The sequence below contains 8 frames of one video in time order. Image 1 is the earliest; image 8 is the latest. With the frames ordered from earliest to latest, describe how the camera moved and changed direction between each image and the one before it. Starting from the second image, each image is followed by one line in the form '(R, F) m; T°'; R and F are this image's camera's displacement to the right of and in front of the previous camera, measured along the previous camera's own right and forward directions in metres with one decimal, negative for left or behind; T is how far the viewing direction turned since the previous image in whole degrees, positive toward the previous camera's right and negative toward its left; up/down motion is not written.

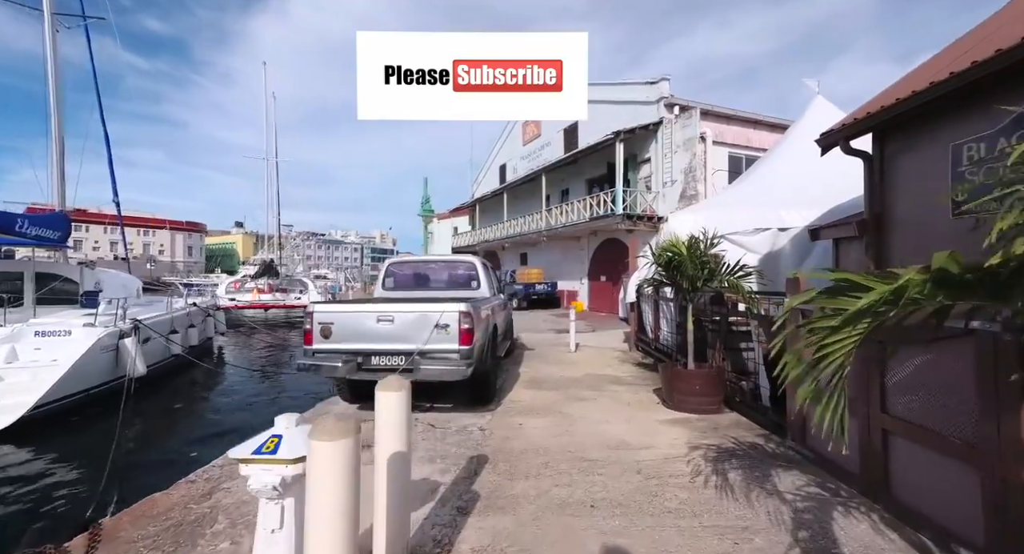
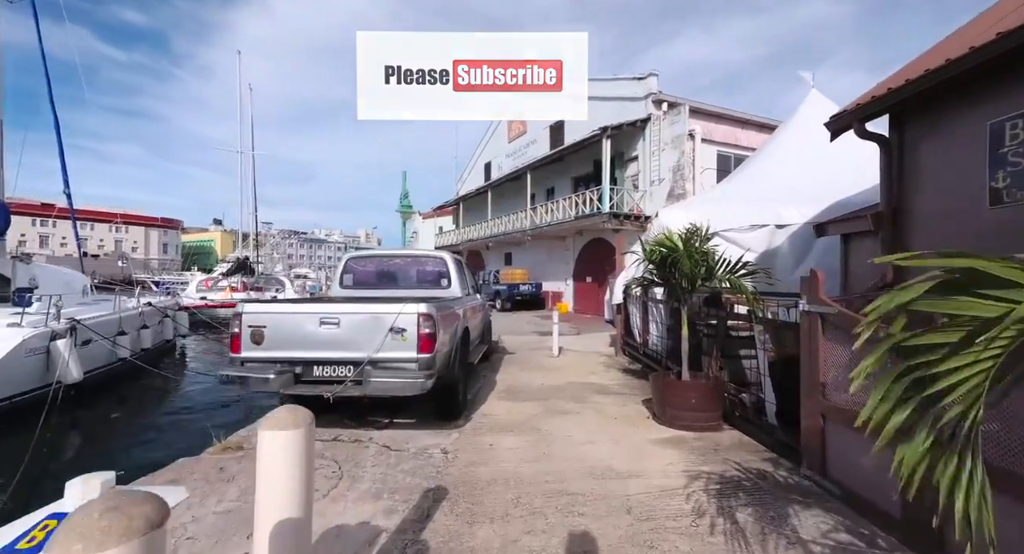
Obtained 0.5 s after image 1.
(+0.2, +0.7) m; +2°
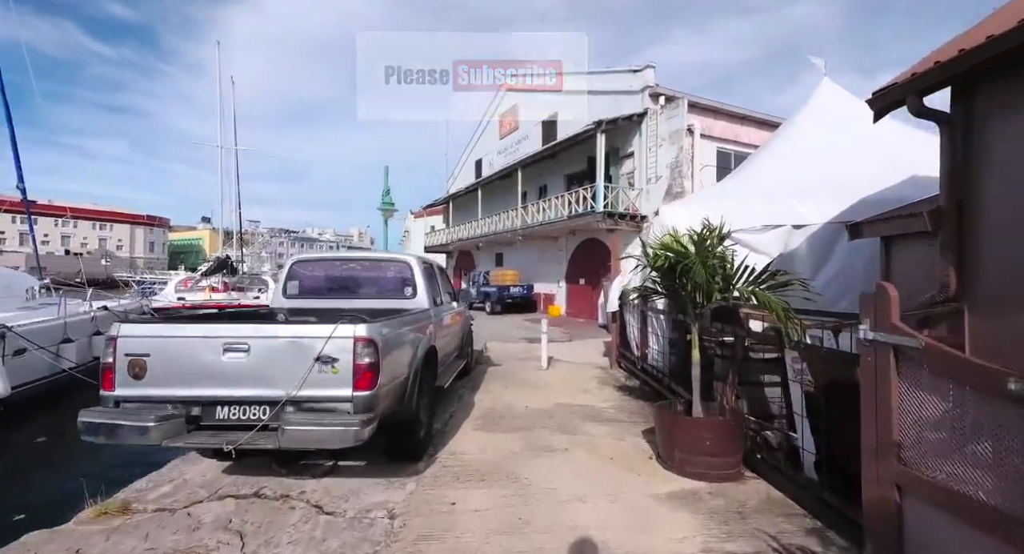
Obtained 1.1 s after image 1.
(+0.2, +0.9) m; +1°
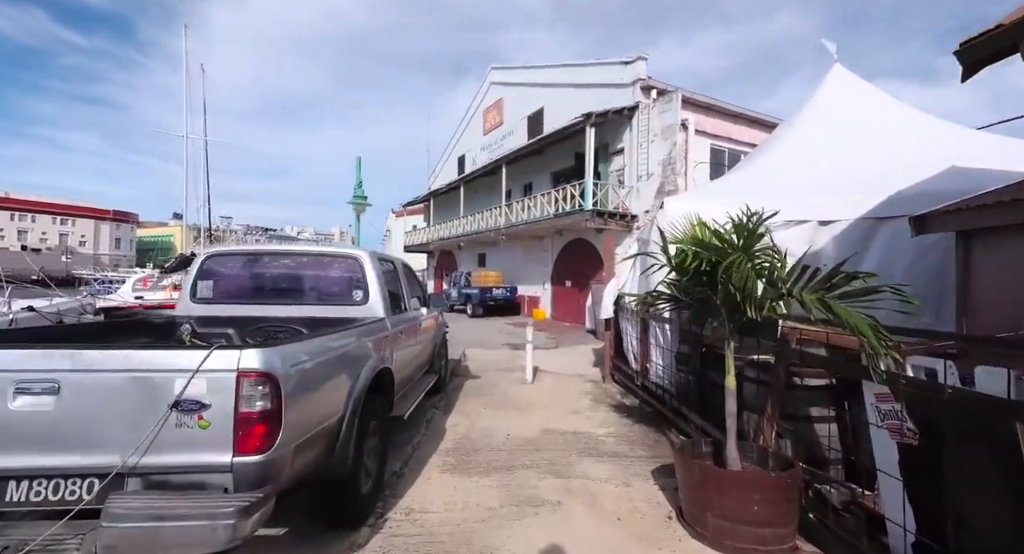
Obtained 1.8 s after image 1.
(0.0, +1.0) m; +2°
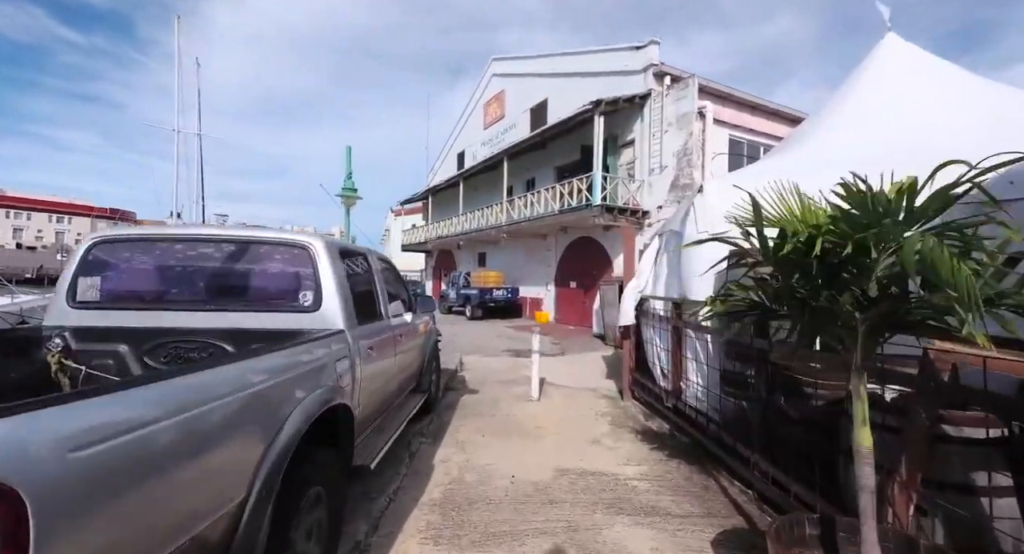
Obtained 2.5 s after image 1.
(-0.1, +1.1) m; 0°
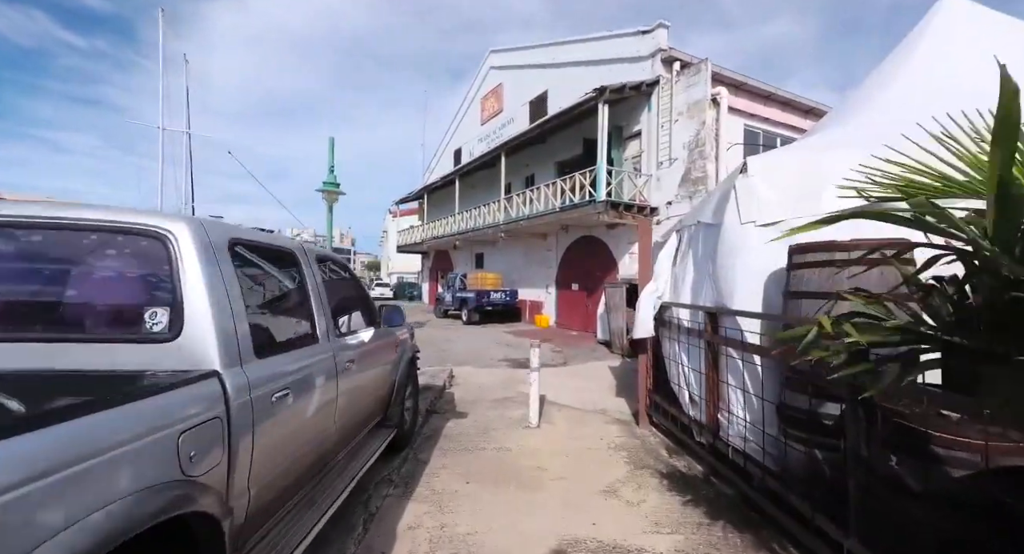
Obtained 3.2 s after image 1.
(+0.1, +1.1) m; 0°
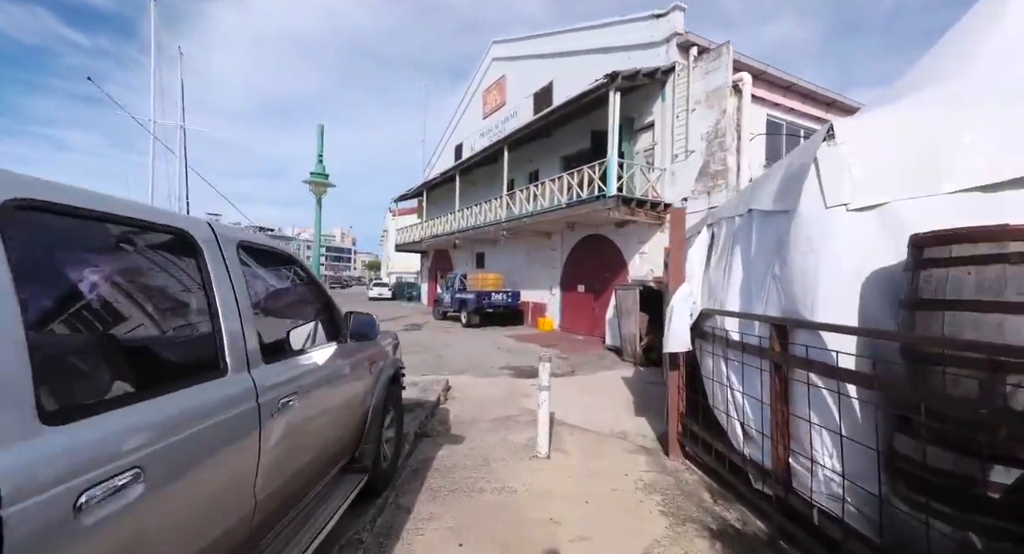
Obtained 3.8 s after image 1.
(-0.1, +0.9) m; 0°
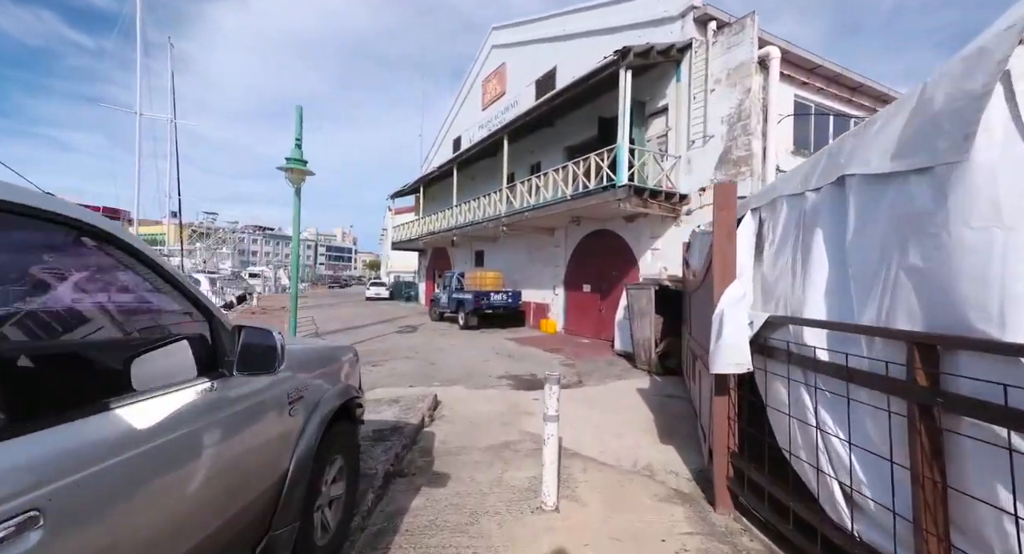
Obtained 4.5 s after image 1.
(0.0, +1.1) m; 0°
